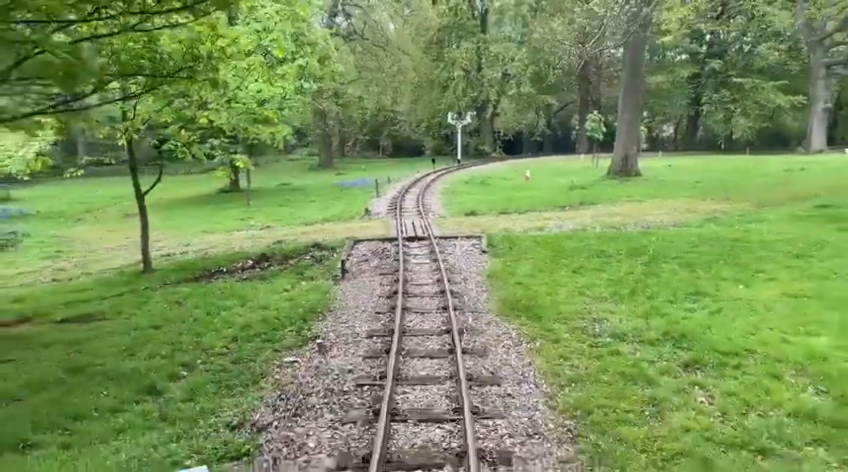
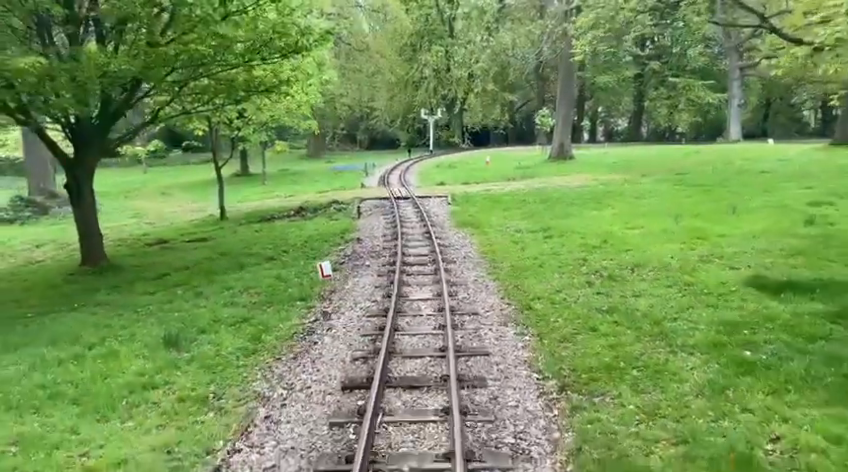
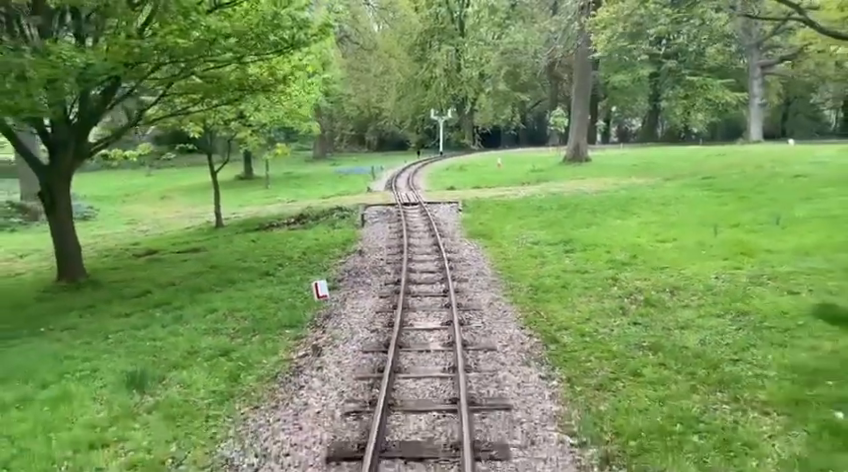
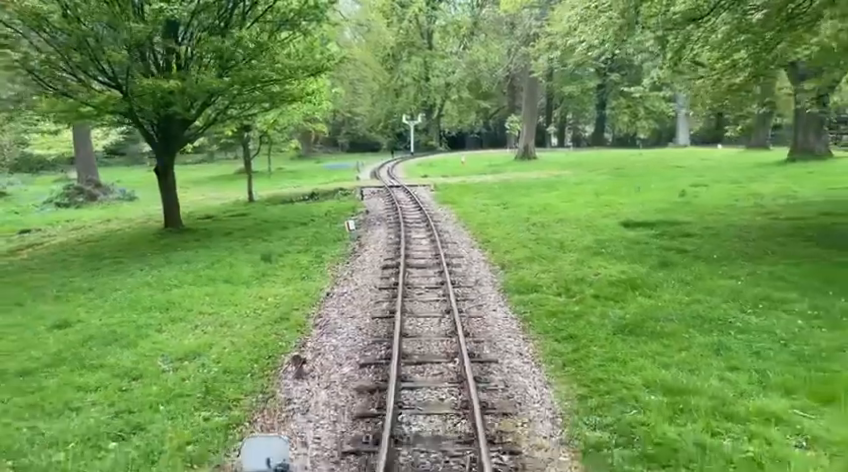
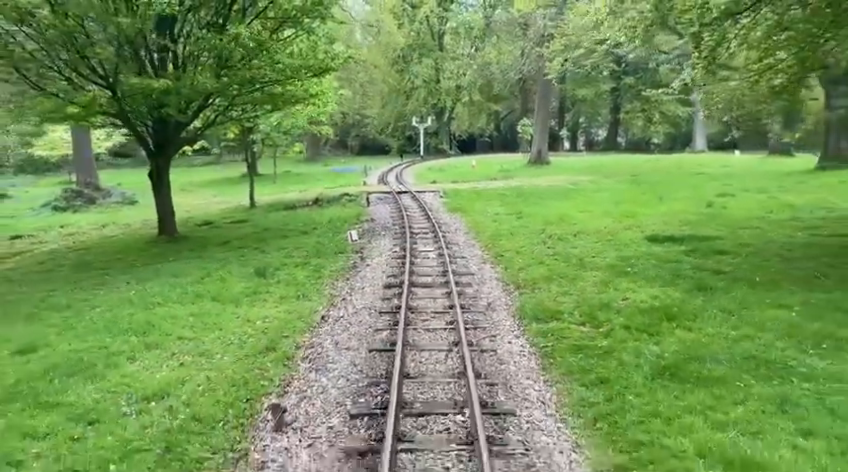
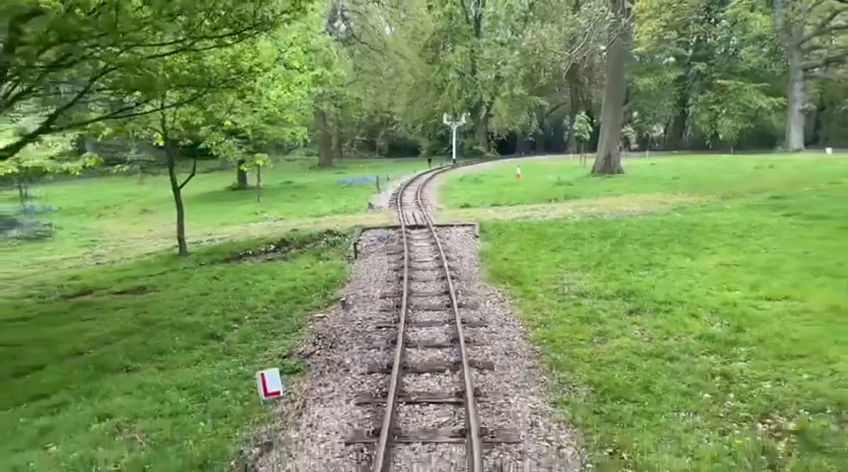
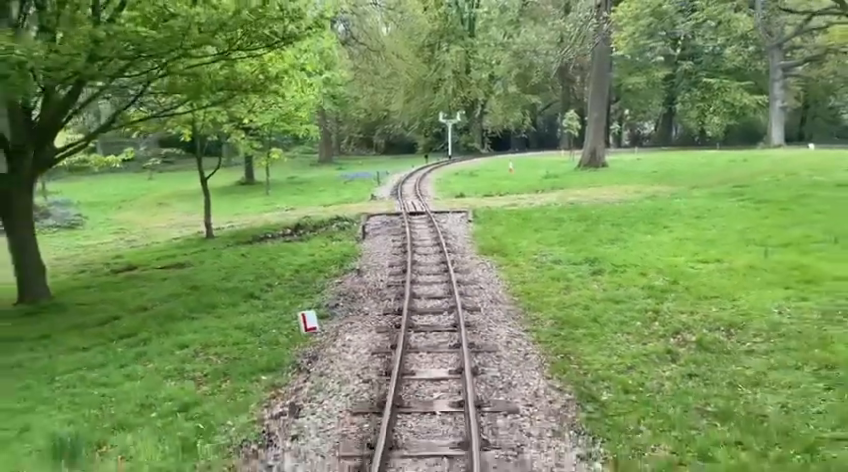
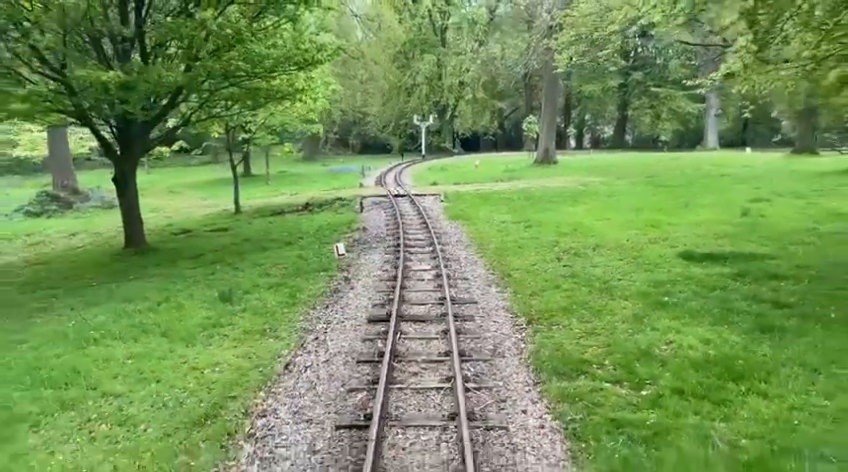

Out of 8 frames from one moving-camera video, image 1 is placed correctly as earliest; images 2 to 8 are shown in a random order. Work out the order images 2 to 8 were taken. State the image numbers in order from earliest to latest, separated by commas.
6, 7, 3, 2, 8, 5, 4
